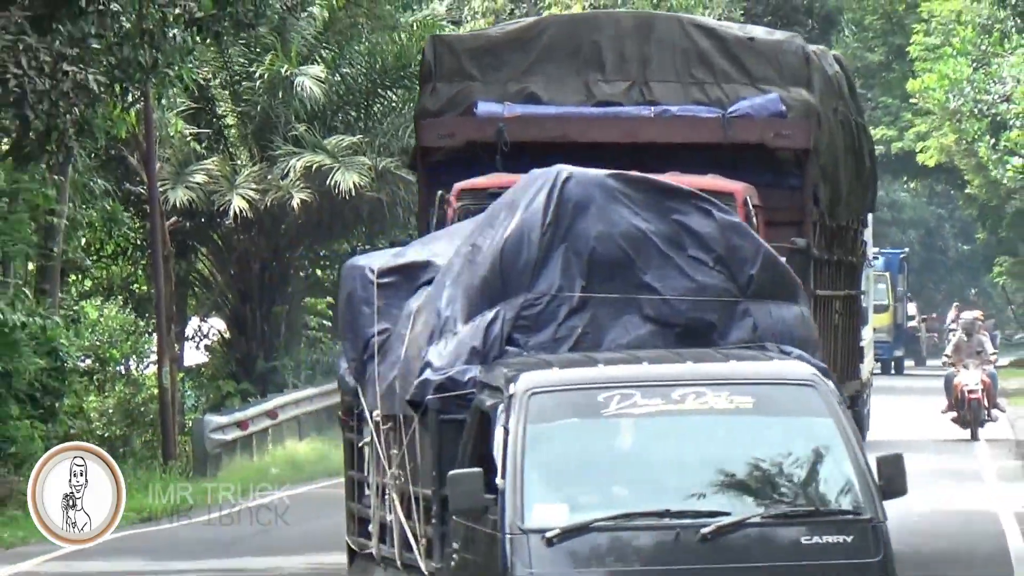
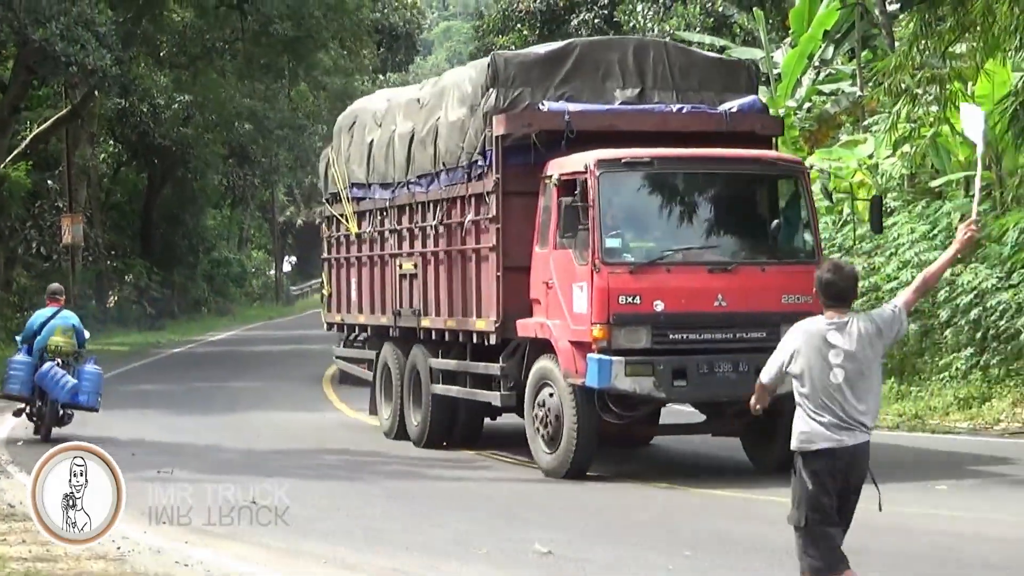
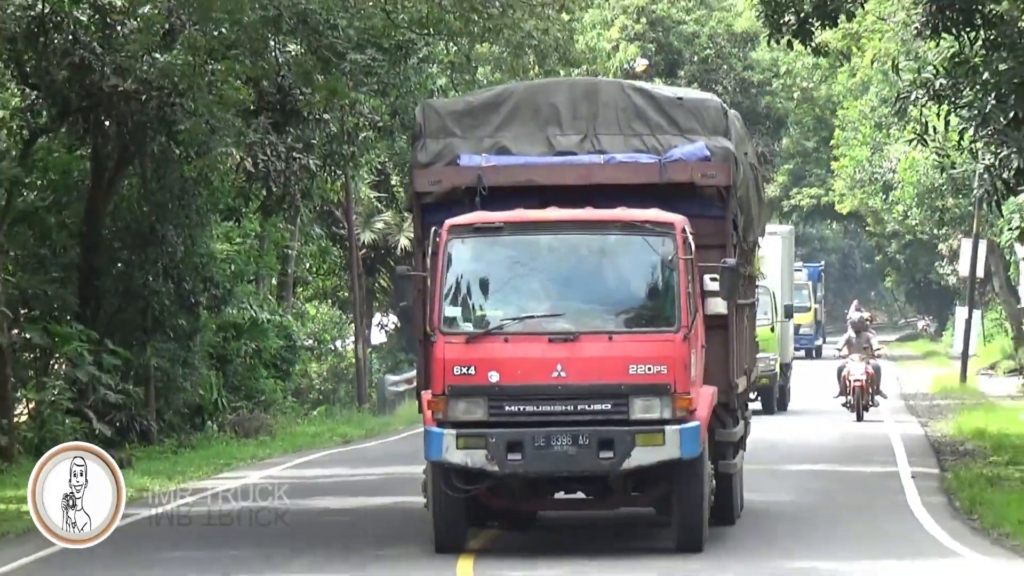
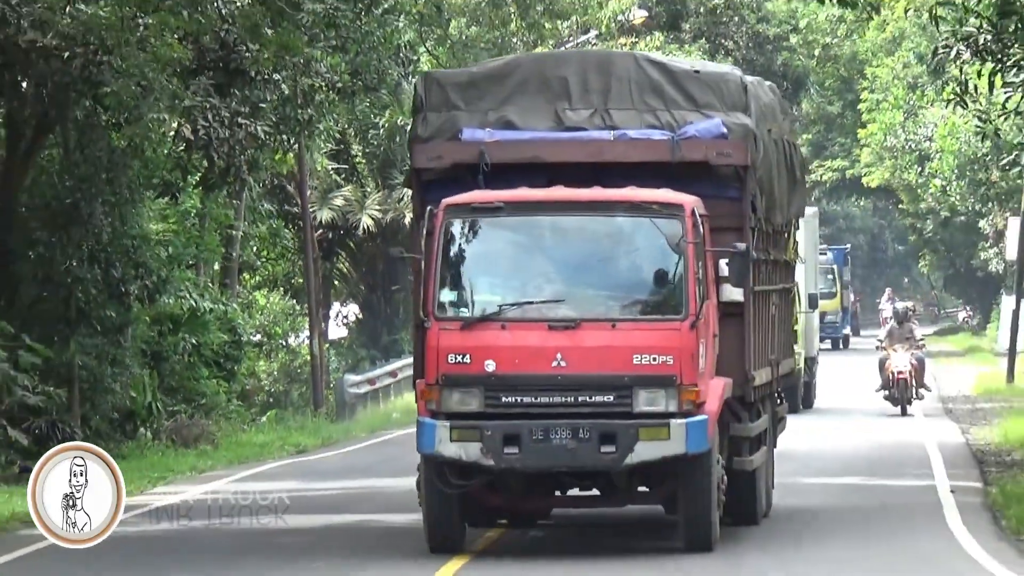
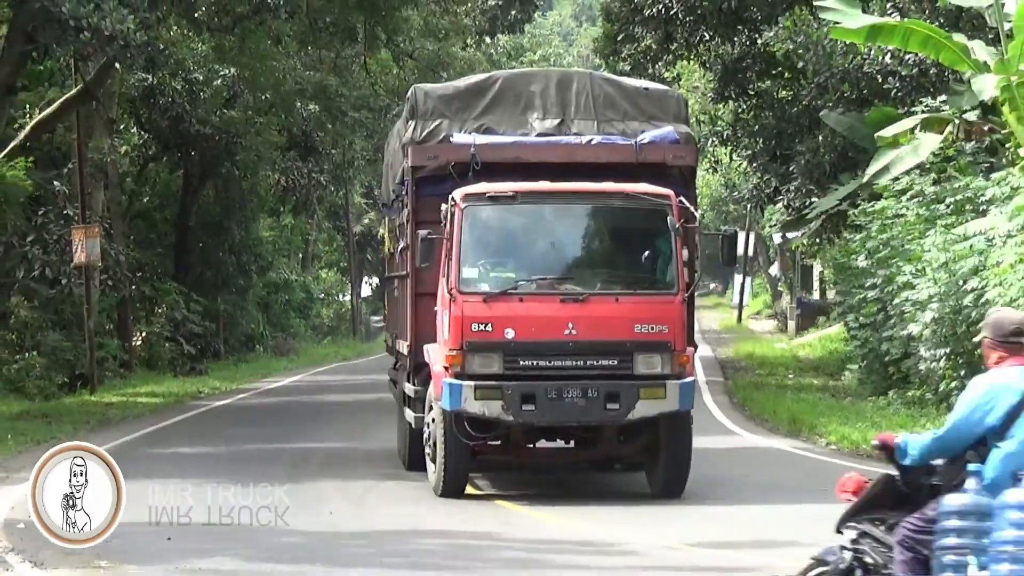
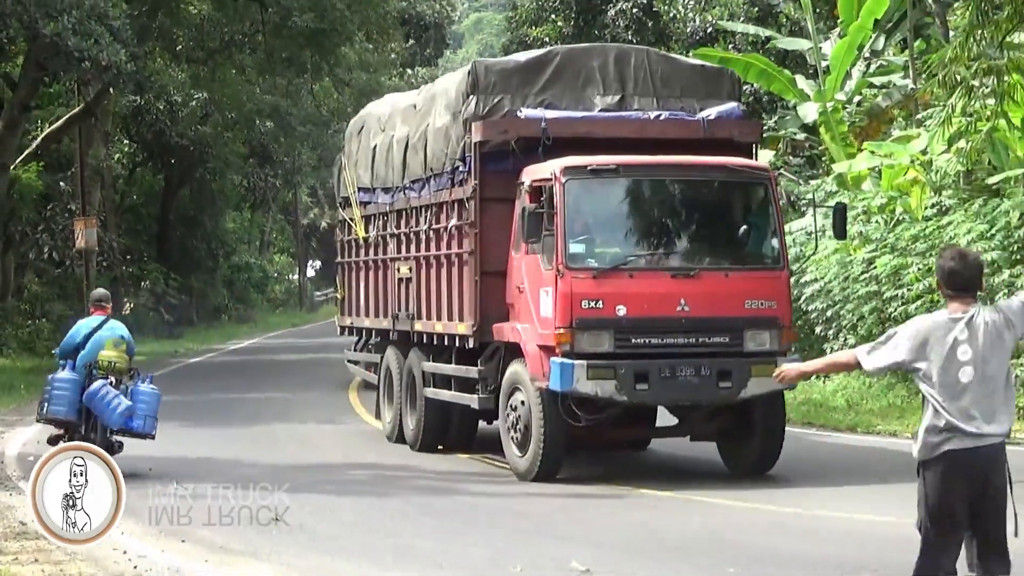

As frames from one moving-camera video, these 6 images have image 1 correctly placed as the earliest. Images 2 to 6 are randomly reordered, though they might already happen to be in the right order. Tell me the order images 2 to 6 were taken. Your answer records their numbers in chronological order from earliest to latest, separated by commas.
4, 3, 5, 6, 2
